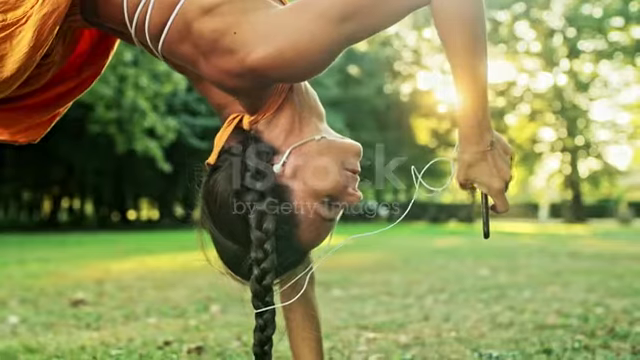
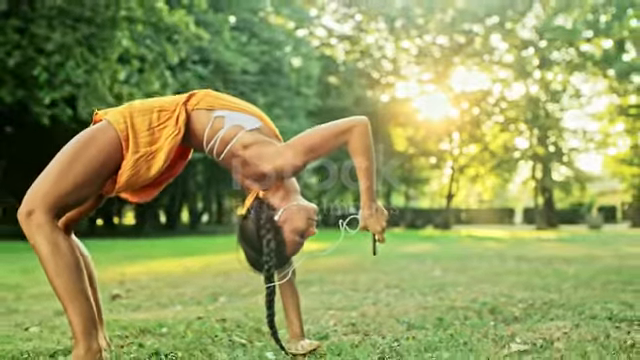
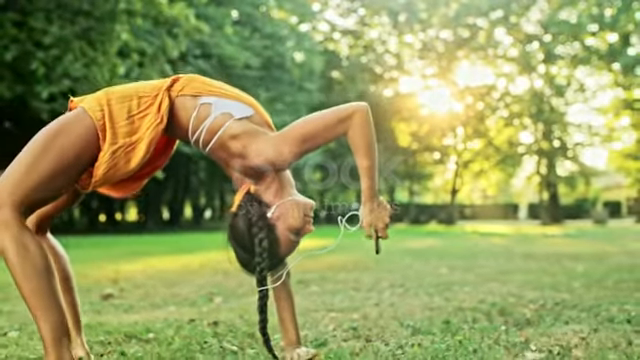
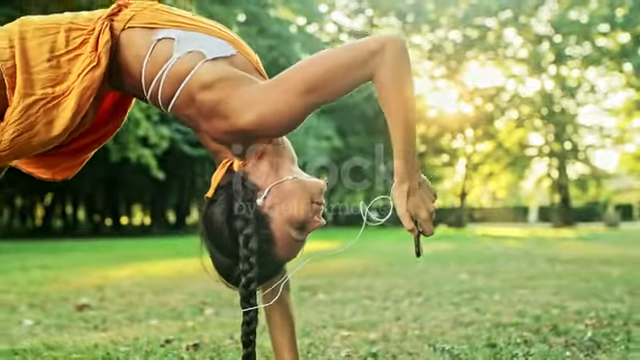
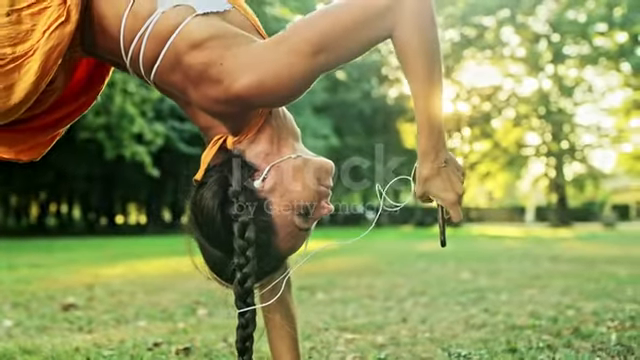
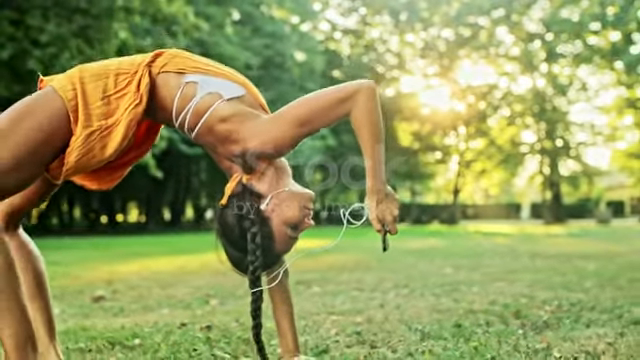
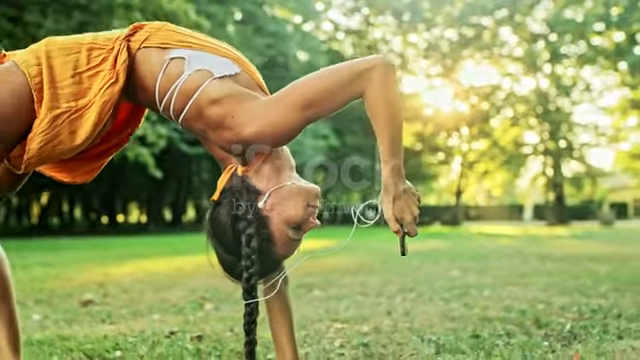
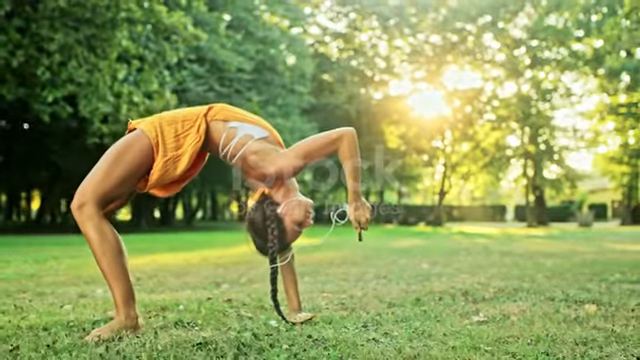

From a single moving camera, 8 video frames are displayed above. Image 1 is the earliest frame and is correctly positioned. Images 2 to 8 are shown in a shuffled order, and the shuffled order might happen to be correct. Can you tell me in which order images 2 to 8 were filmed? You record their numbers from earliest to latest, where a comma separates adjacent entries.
5, 4, 7, 6, 3, 2, 8
